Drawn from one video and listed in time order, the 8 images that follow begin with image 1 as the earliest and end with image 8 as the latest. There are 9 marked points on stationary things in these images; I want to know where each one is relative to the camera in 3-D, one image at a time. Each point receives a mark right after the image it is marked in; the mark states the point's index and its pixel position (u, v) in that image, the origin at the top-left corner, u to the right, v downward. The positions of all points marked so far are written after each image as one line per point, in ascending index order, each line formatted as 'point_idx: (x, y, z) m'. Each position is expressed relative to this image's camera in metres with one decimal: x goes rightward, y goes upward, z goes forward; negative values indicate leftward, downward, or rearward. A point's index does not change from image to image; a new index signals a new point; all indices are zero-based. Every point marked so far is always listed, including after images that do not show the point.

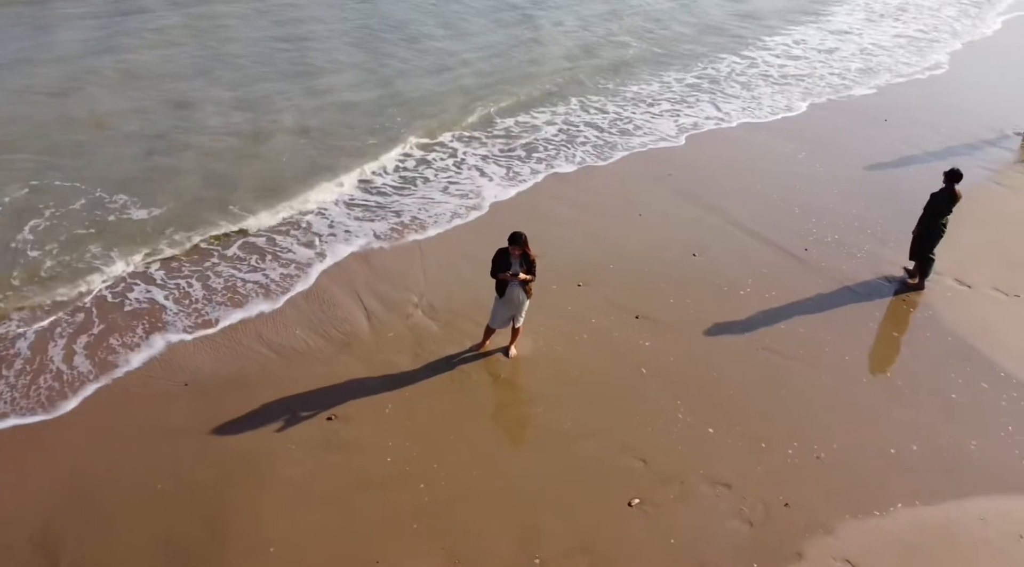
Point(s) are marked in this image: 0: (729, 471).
0: (+1.7, -1.4, +6.3) m
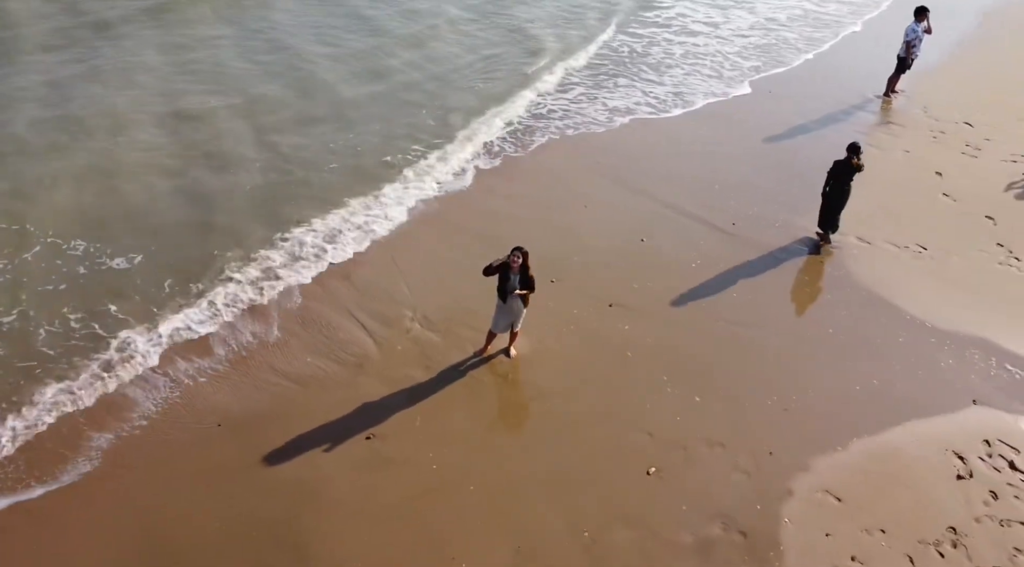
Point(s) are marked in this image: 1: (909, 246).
0: (+2.0, -1.3, +7.7) m
1: (+4.7, +0.4, +9.8) m
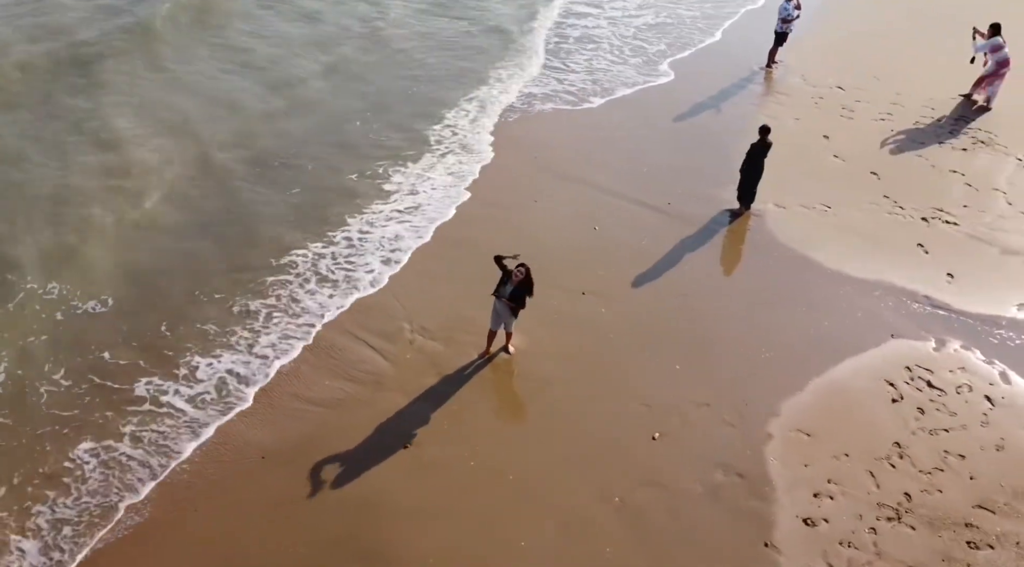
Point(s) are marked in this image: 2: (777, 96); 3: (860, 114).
0: (+2.1, -1.2, +9.1) m
1: (+4.2, +1.0, +11.5) m
2: (+4.4, +2.9, +13.8) m
3: (+5.4, +2.5, +13.1) m
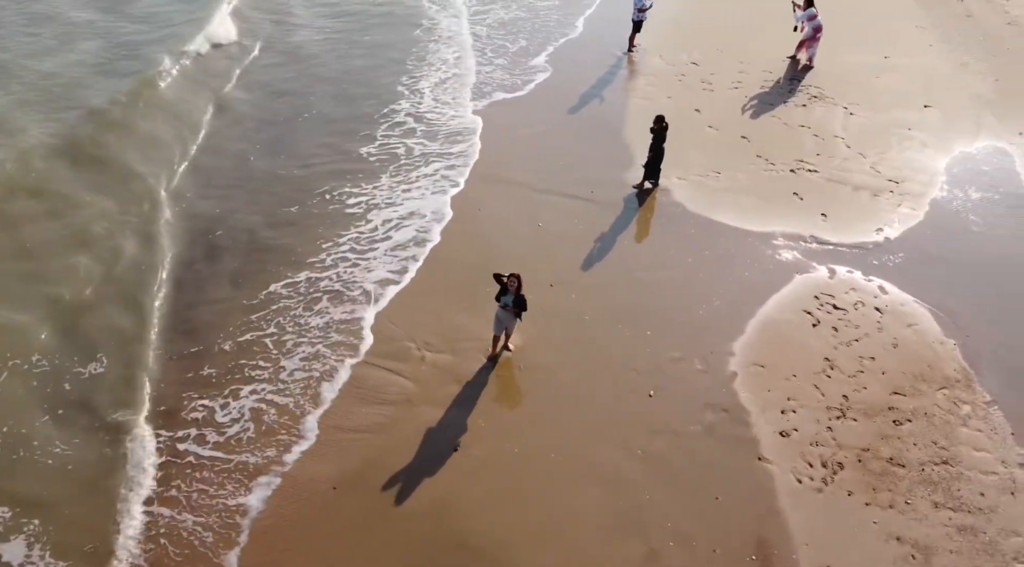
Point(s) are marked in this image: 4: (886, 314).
0: (+2.2, -0.8, +11.1) m
1: (+3.2, +1.8, +13.7) m
2: (+2.5, +3.7, +15.9) m
3: (+3.8, +3.6, +15.5) m
4: (+5.0, -0.4, +11.4) m
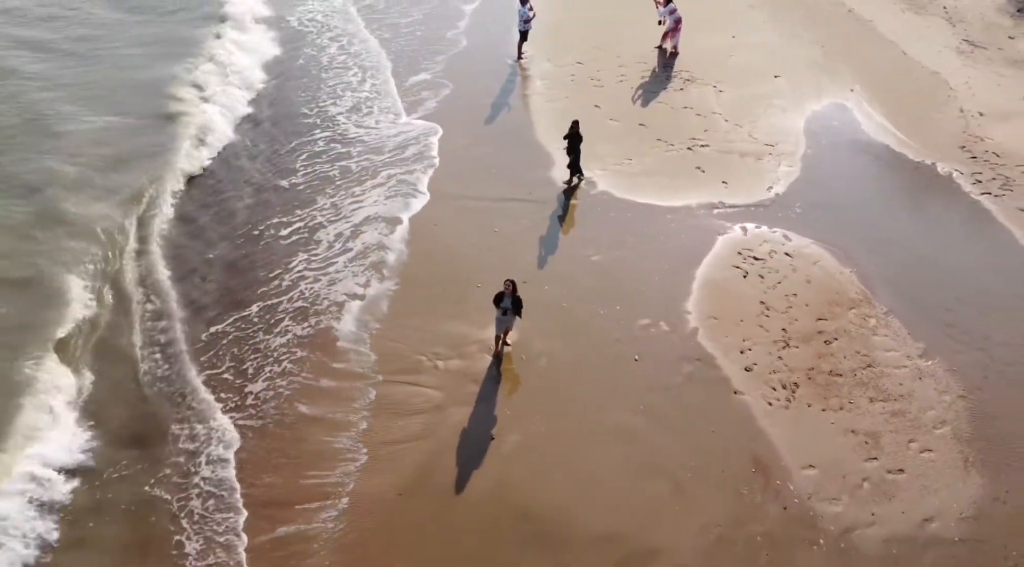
0: (+2.0, -0.5, +13.2) m
1: (+2.0, +2.3, +15.8) m
2: (+0.6, +4.1, +17.7) m
3: (+1.9, +4.2, +17.5) m
4: (+4.7, +0.4, +14.0) m
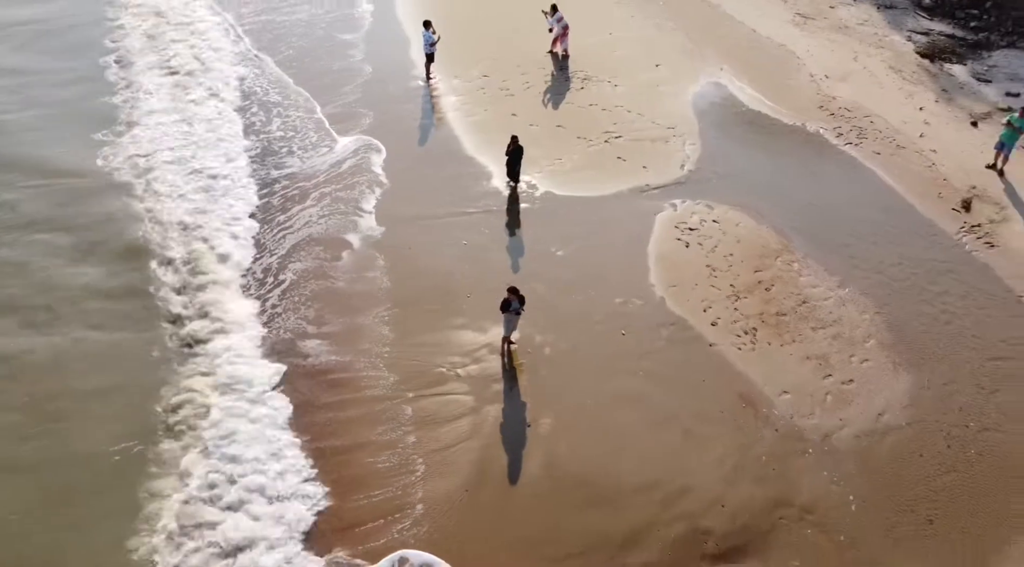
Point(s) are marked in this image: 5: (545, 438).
0: (+1.9, -0.2, +15.2) m
1: (+0.8, +2.5, +17.7) m
2: (-1.3, +4.1, +19.2) m
3: (0.0, +4.4, +19.3) m
4: (+4.1, +1.2, +16.6) m
5: (+0.5, -2.4, +13.2) m
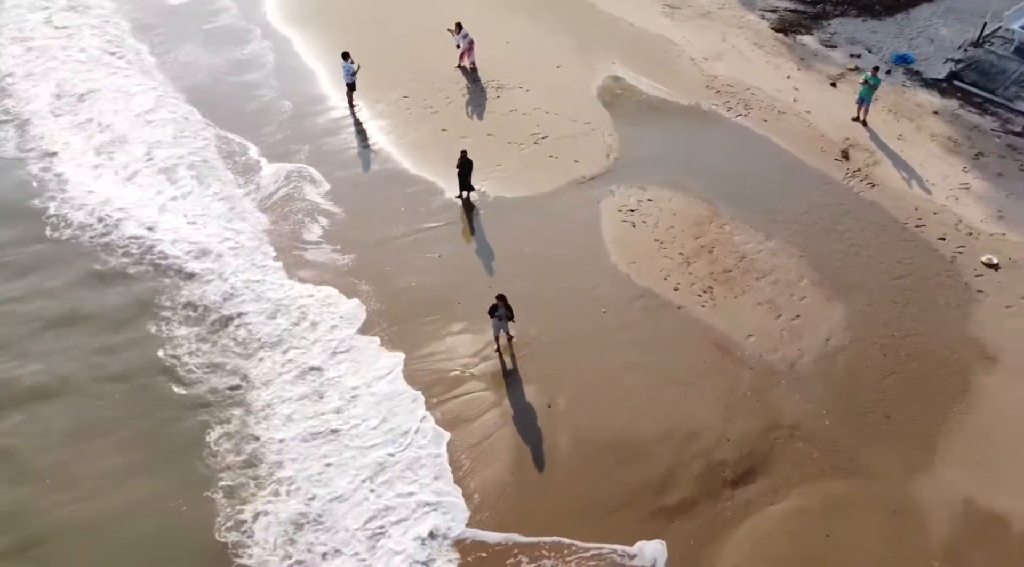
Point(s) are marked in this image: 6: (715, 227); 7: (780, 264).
0: (+1.5, +0.1, +17.1) m
1: (-0.4, +2.6, +19.2) m
2: (-3.0, +3.7, +20.2) m
3: (-1.8, +4.3, +20.6) m
4: (+3.1, +1.8, +18.7) m
5: (+1.0, -2.3, +14.9) m
6: (+4.3, +1.2, +18.3) m
7: (+5.5, +0.4, +17.6) m
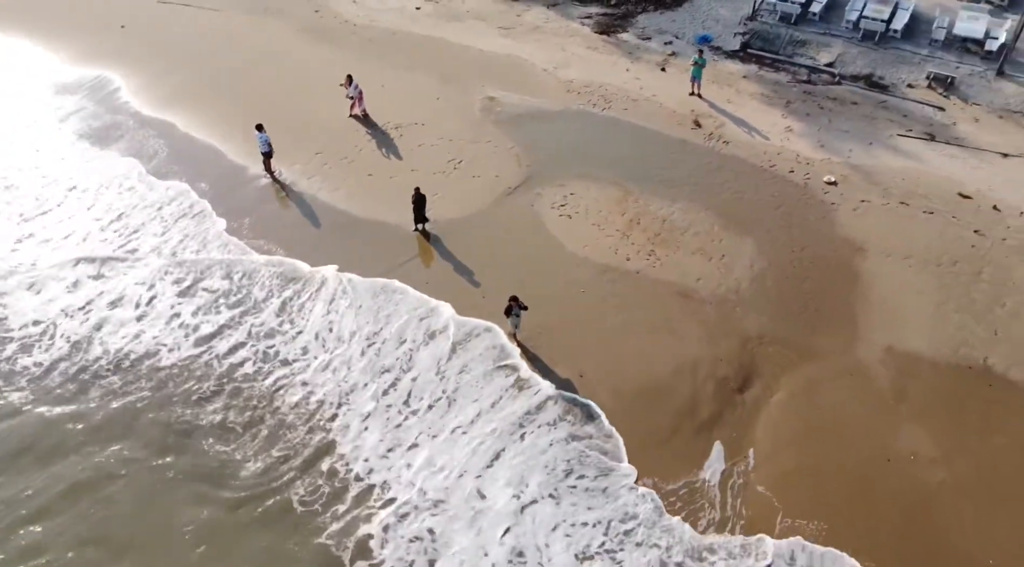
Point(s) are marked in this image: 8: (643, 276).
0: (+1.1, +0.3, +19.9) m
1: (-2.0, +2.1, +21.3) m
2: (-4.9, +2.6, +21.5) m
3: (-4.1, +3.3, +22.2) m
4: (+1.6, +2.3, +21.9) m
5: (+1.8, -1.9, +17.7) m
6: (+3.1, +2.1, +21.8) m
7: (+4.5, +1.6, +21.6) m
8: (+3.1, +0.2, +20.0) m
